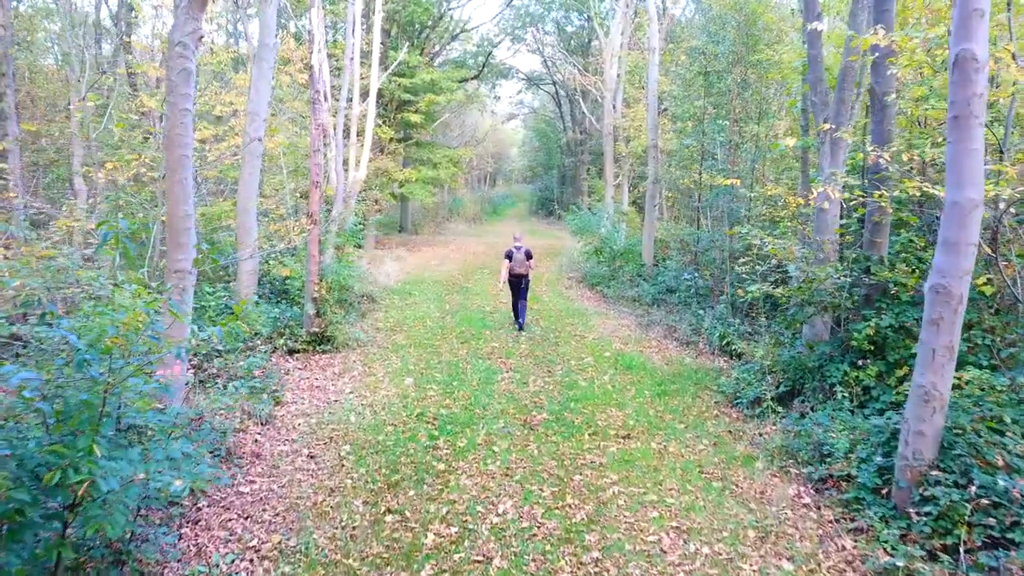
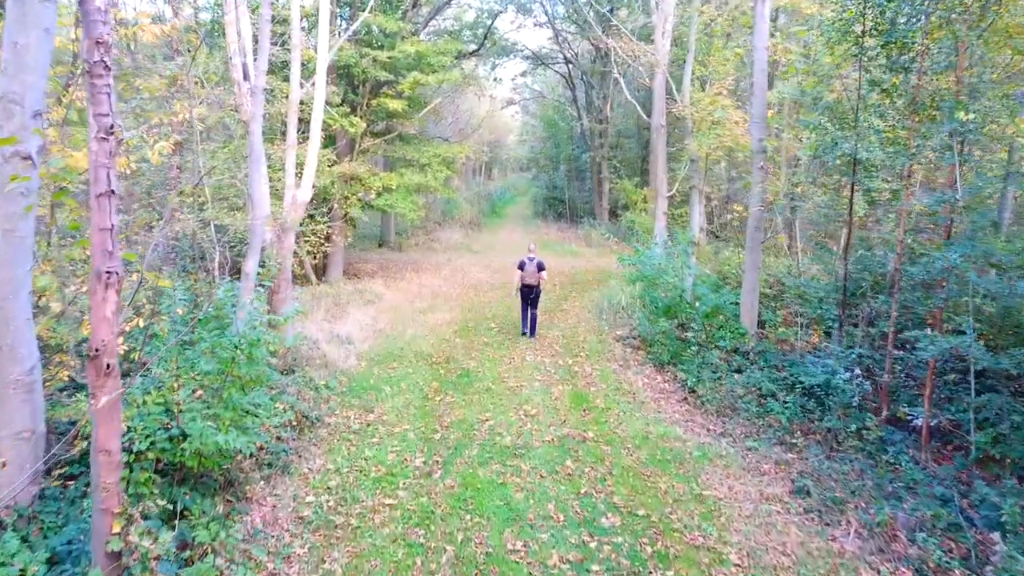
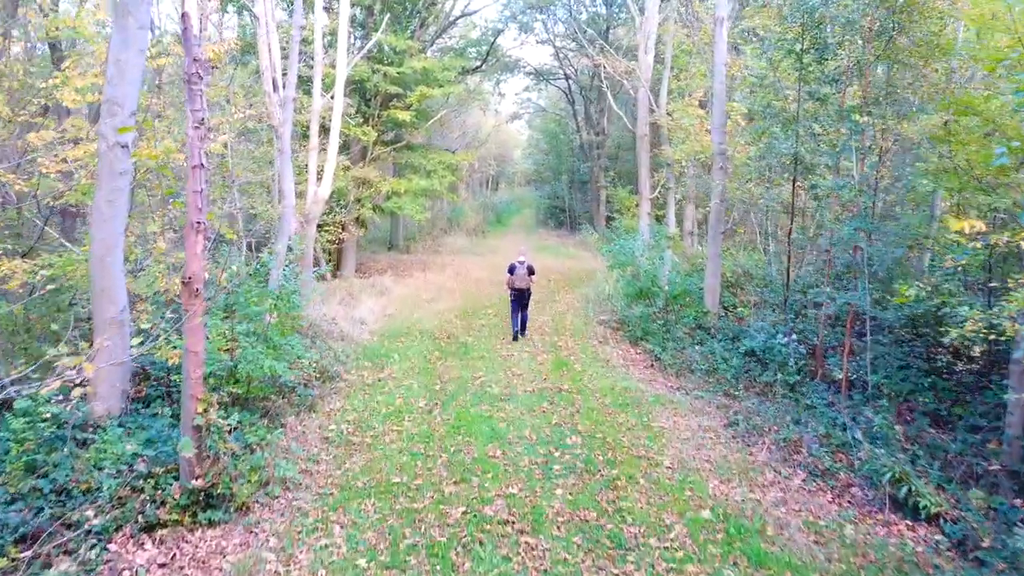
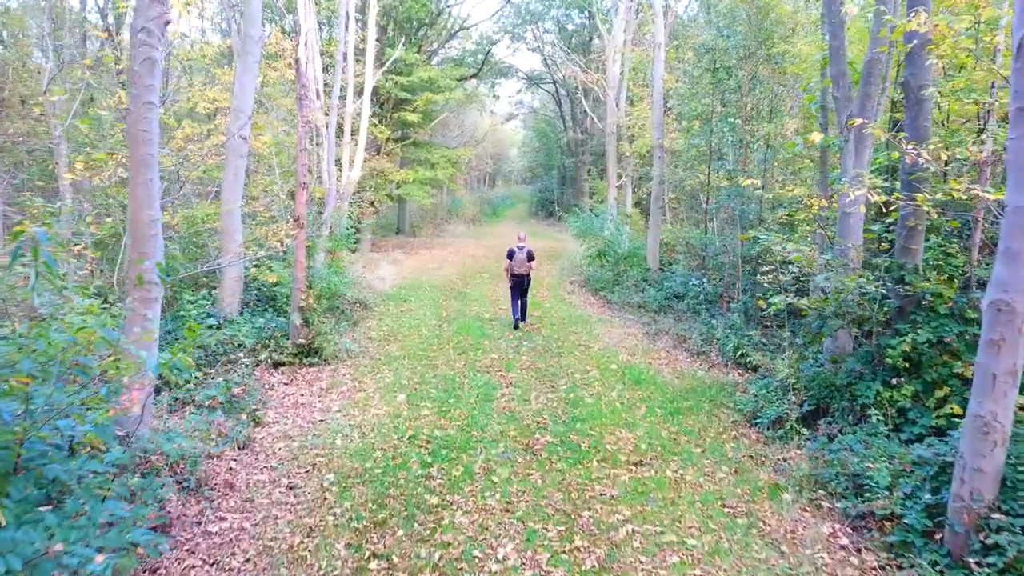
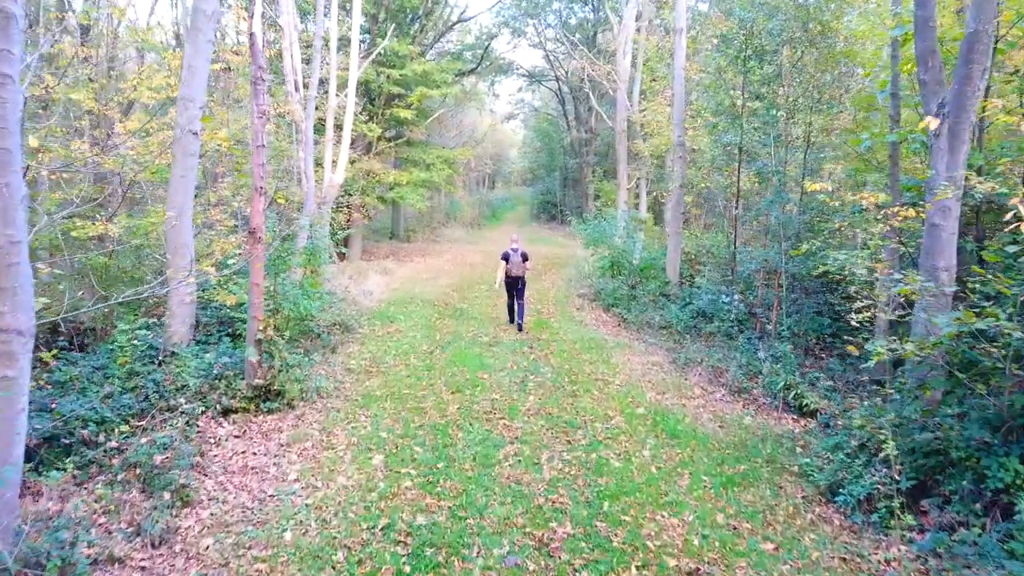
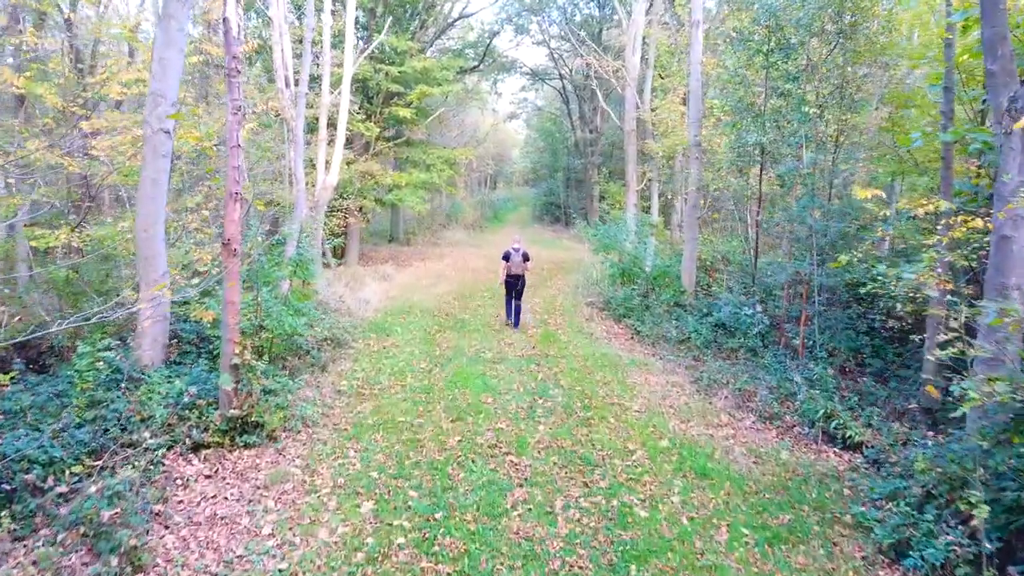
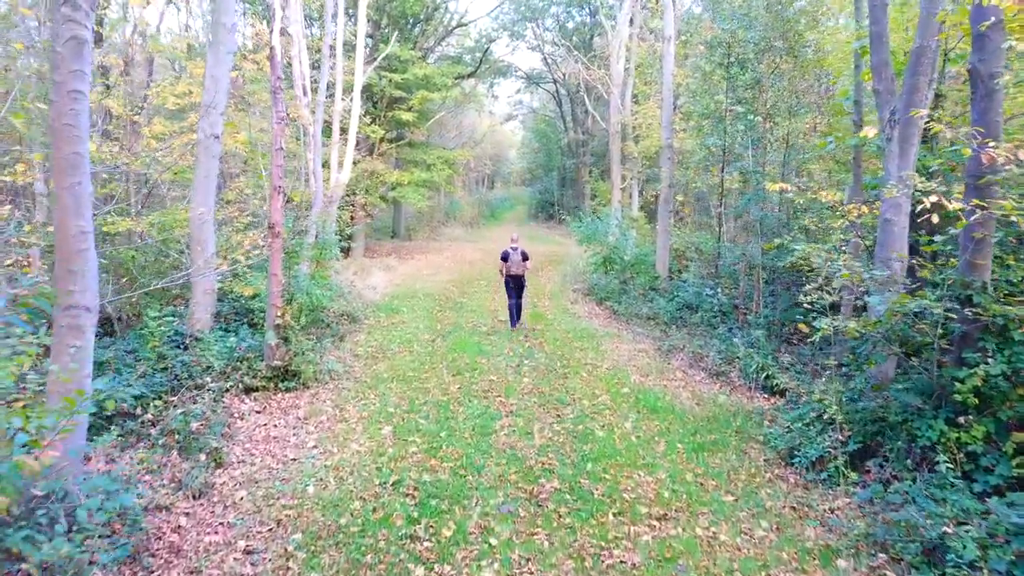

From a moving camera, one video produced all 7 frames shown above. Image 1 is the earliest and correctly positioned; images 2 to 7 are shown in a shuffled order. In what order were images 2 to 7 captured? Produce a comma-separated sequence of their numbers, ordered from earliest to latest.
4, 7, 5, 6, 3, 2
